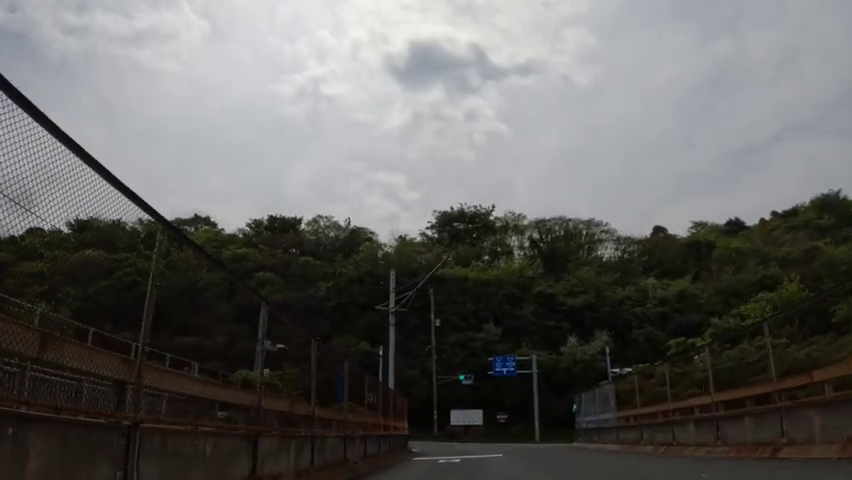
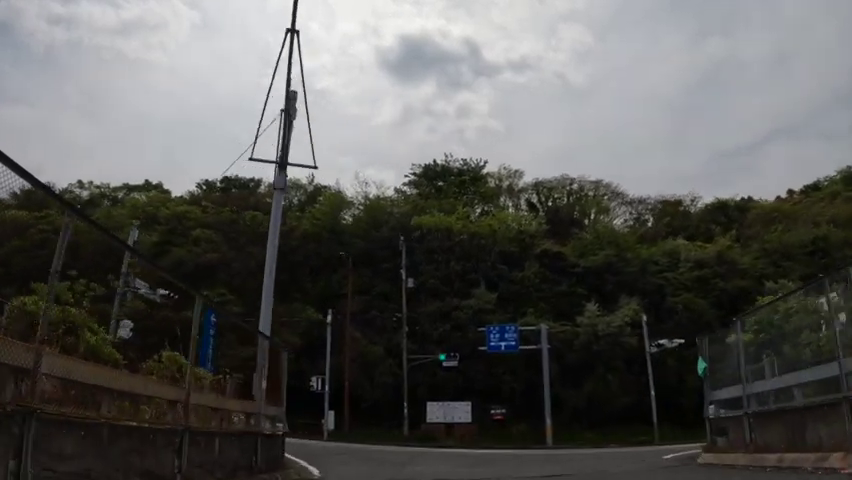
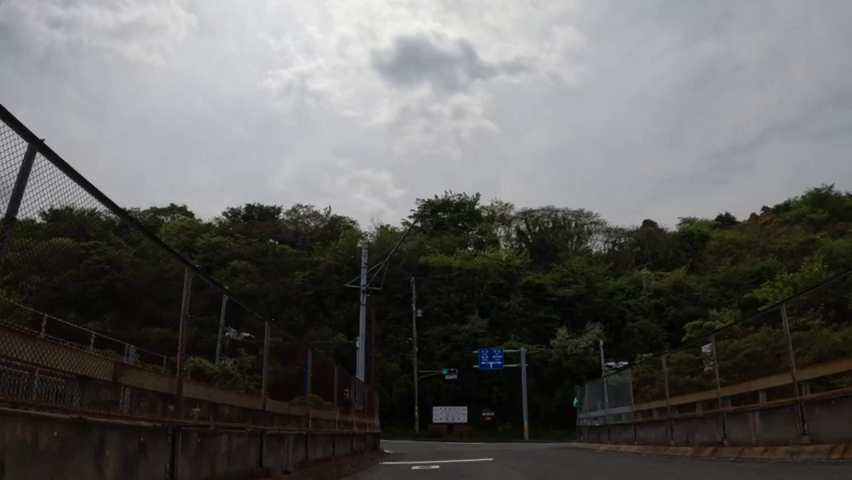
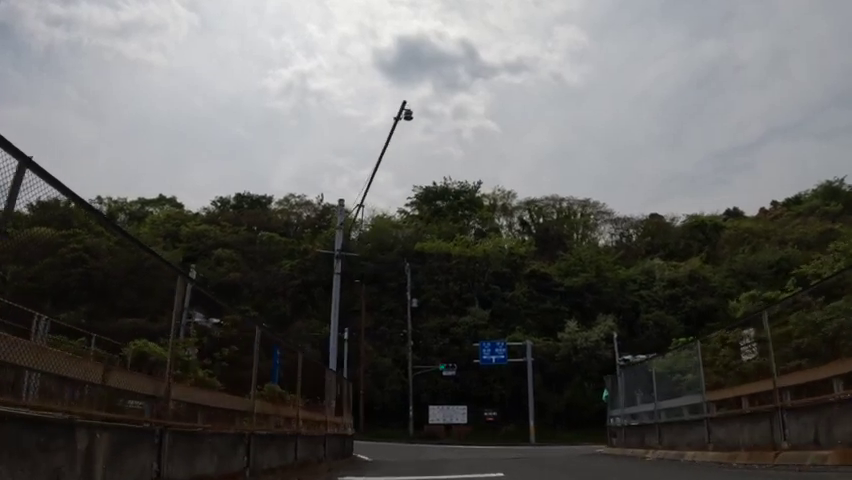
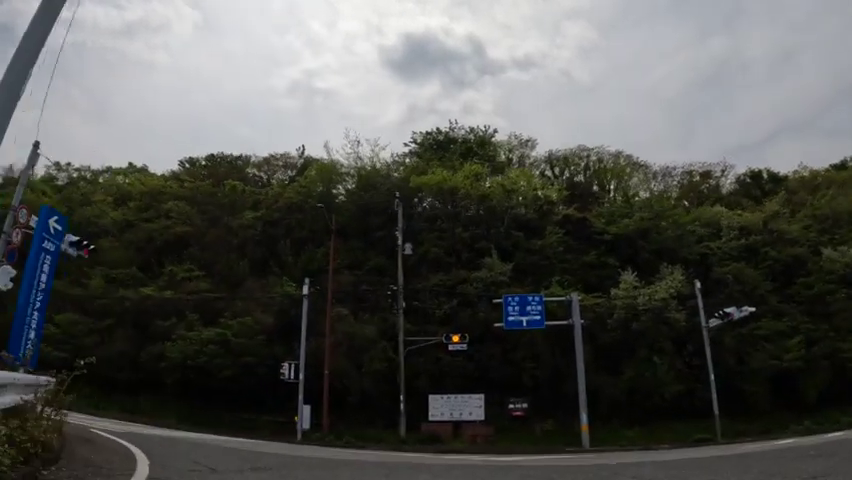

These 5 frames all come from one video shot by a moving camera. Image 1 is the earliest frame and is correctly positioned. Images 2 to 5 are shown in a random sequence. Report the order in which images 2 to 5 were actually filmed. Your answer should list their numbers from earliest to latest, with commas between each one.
3, 4, 2, 5
